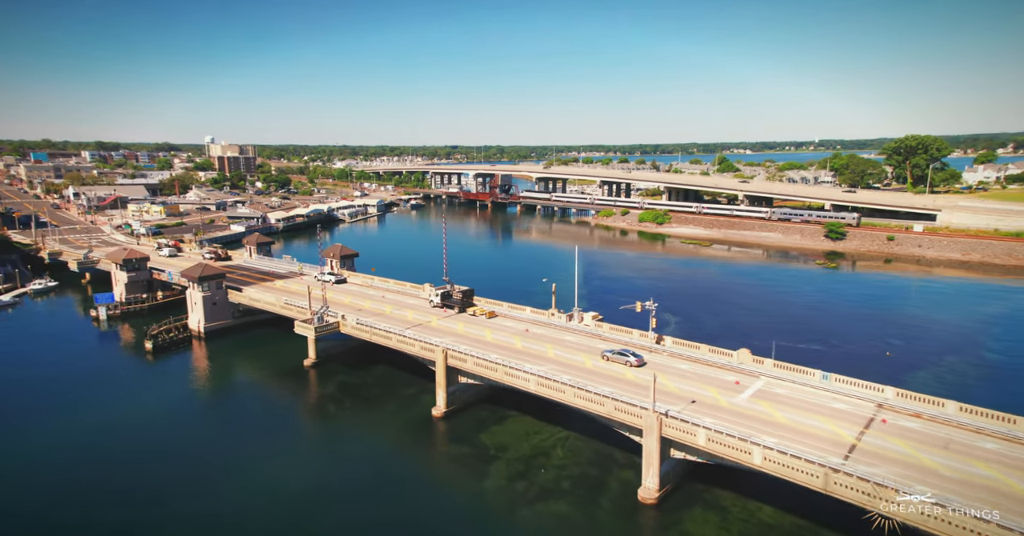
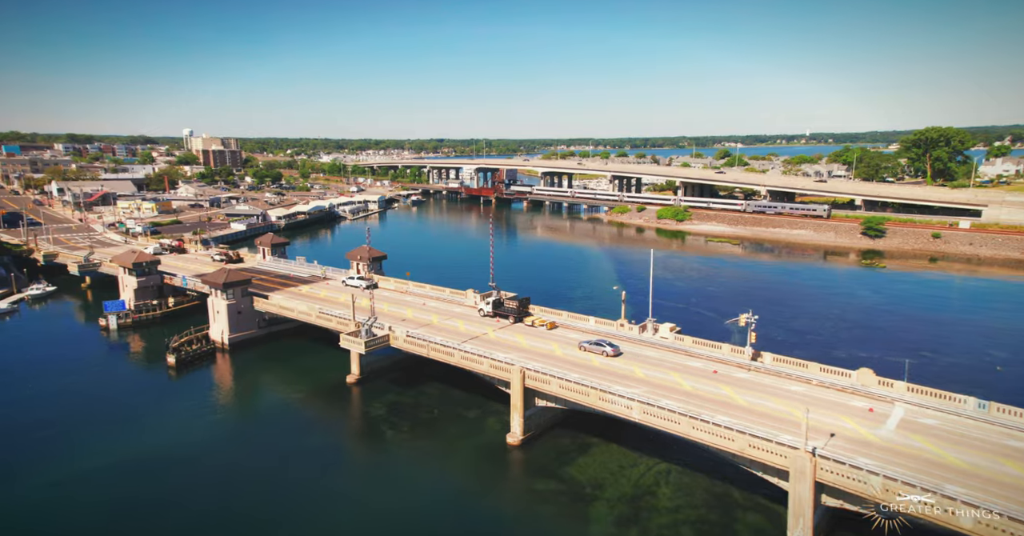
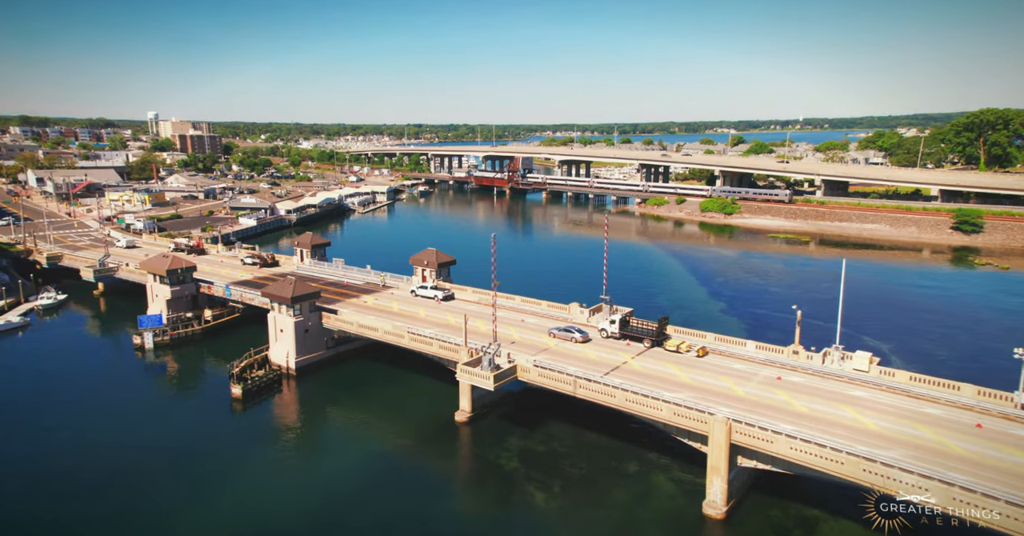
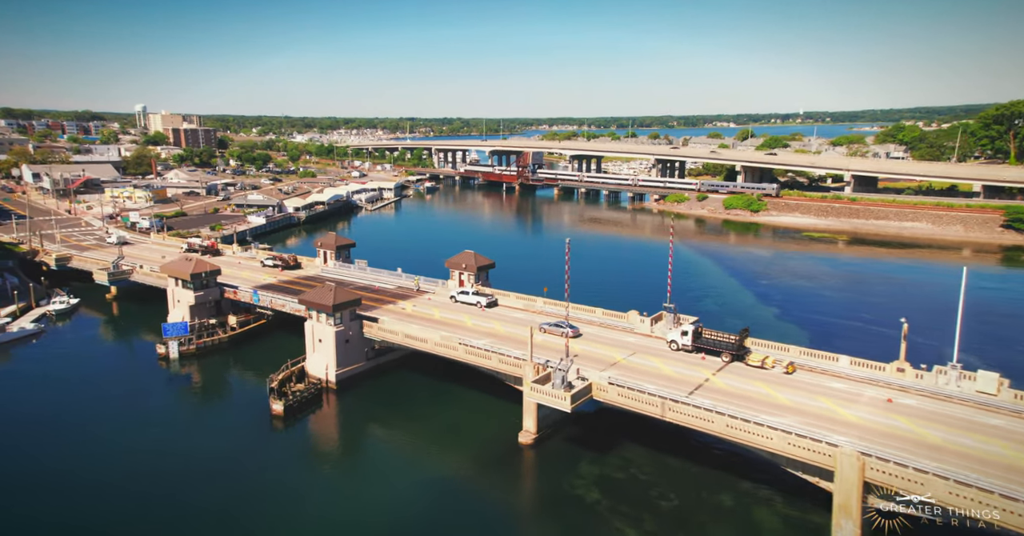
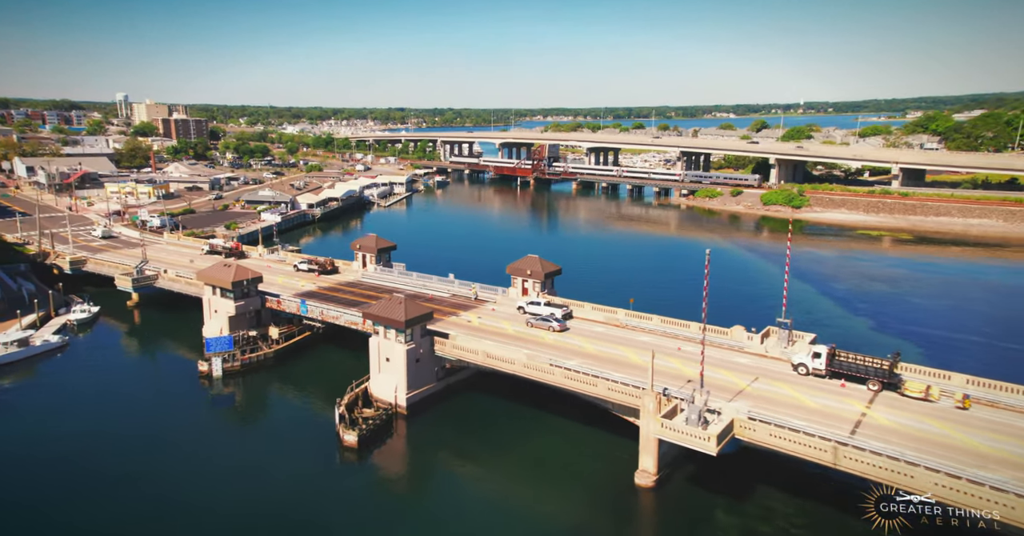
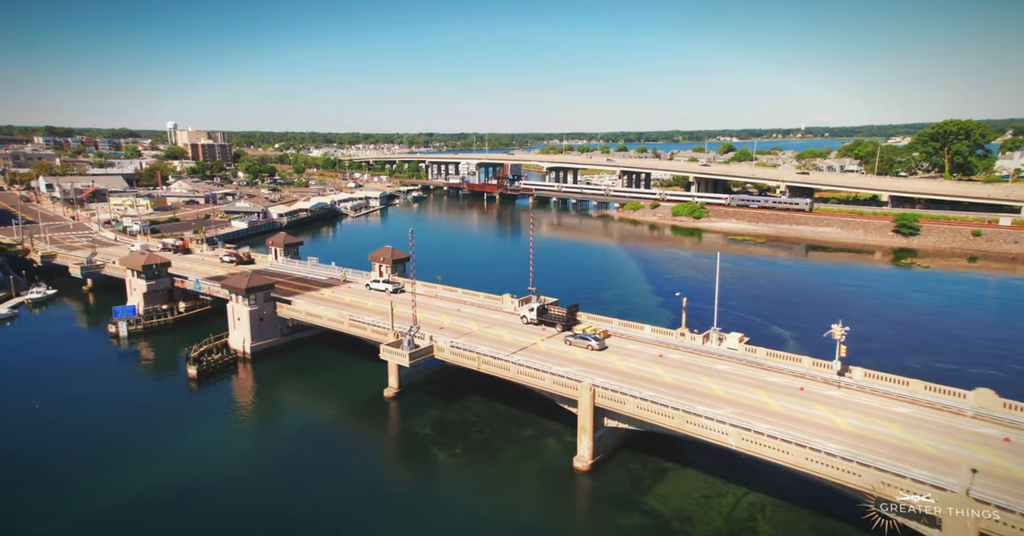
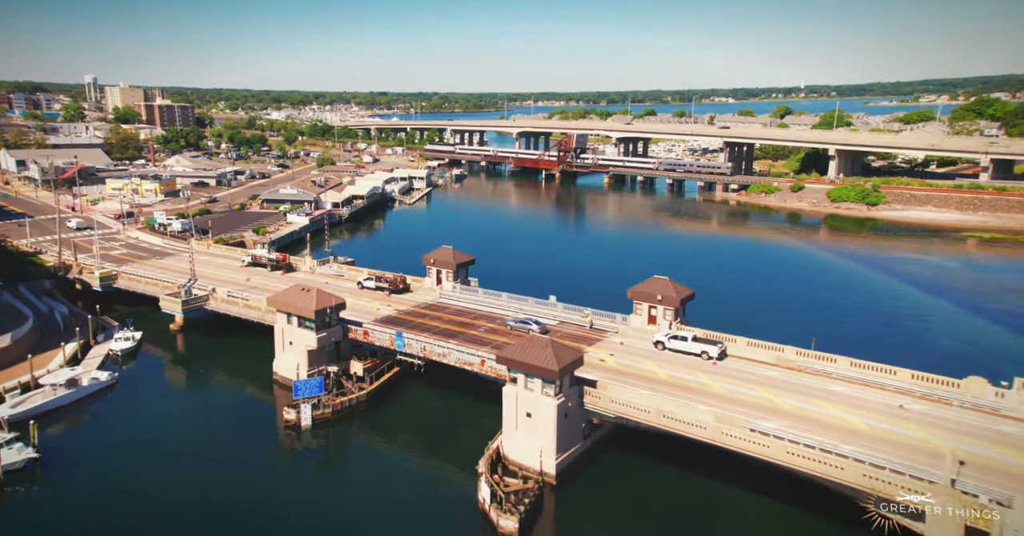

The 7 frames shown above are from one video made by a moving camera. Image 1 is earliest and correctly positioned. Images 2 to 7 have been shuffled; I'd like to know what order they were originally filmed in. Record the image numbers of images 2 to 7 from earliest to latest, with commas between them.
2, 6, 3, 4, 5, 7
